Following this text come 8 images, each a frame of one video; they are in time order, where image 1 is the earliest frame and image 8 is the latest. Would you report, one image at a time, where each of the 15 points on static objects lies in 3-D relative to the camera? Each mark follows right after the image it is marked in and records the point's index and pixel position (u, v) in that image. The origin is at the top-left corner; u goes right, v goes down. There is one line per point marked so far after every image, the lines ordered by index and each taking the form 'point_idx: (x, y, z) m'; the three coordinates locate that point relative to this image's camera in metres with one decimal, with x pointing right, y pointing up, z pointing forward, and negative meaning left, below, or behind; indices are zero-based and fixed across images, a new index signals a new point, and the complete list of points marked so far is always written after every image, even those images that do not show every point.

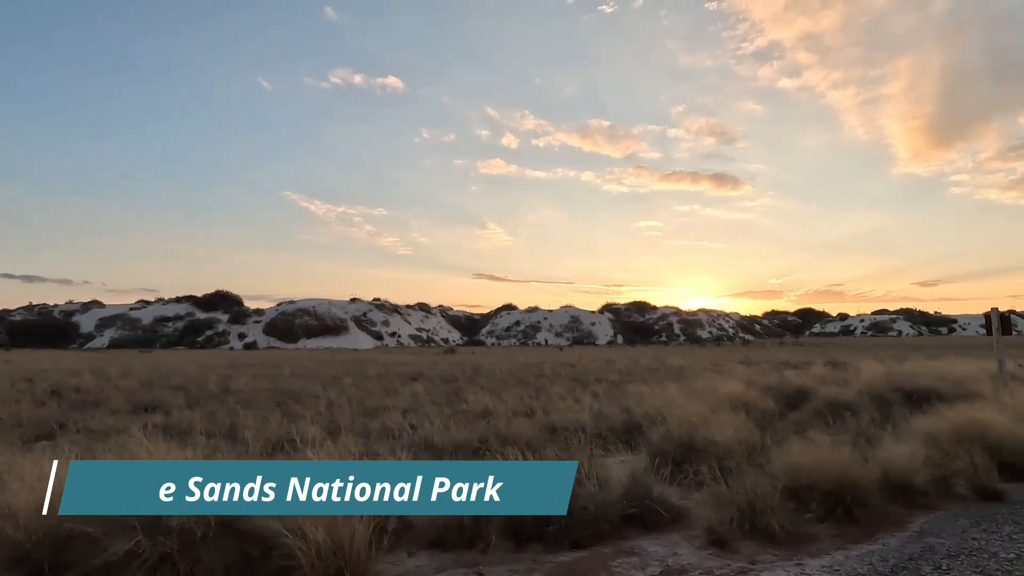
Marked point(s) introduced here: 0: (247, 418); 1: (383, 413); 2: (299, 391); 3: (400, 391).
0: (-6.9, -3.4, +13.5) m
1: (-3.3, -3.2, +13.2) m
2: (-7.9, -3.9, +19.7) m
3: (-4.0, -3.8, +19.3) m
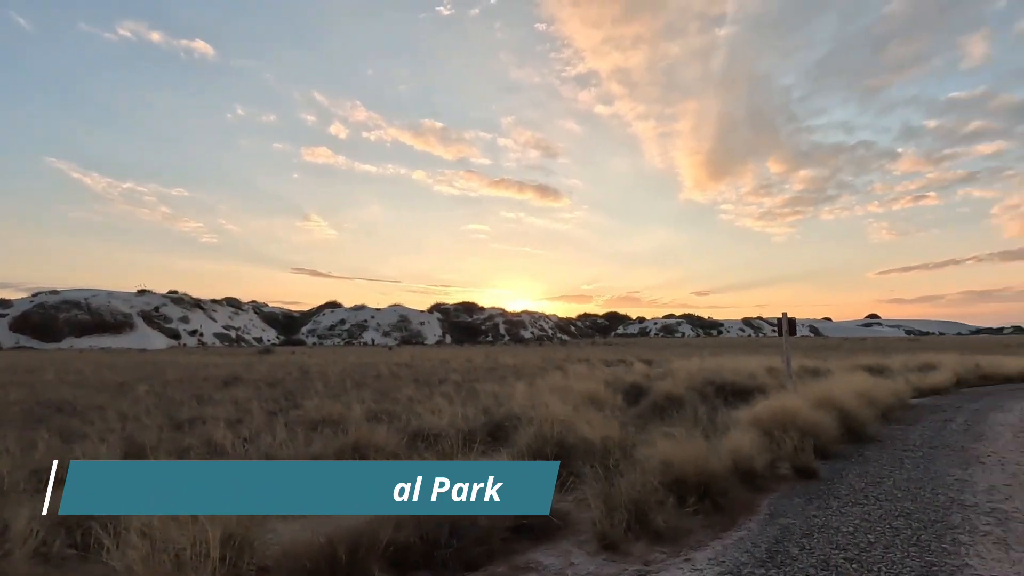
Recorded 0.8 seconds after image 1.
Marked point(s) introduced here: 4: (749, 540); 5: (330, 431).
0: (-10.0, -3.0, +10.0) m
1: (-6.4, -2.9, +10.8) m
2: (-12.8, -3.4, +15.6) m
3: (-9.1, -3.5, +16.5) m
4: (+2.9, -3.1, +6.6) m
5: (-3.6, -2.8, +10.4) m
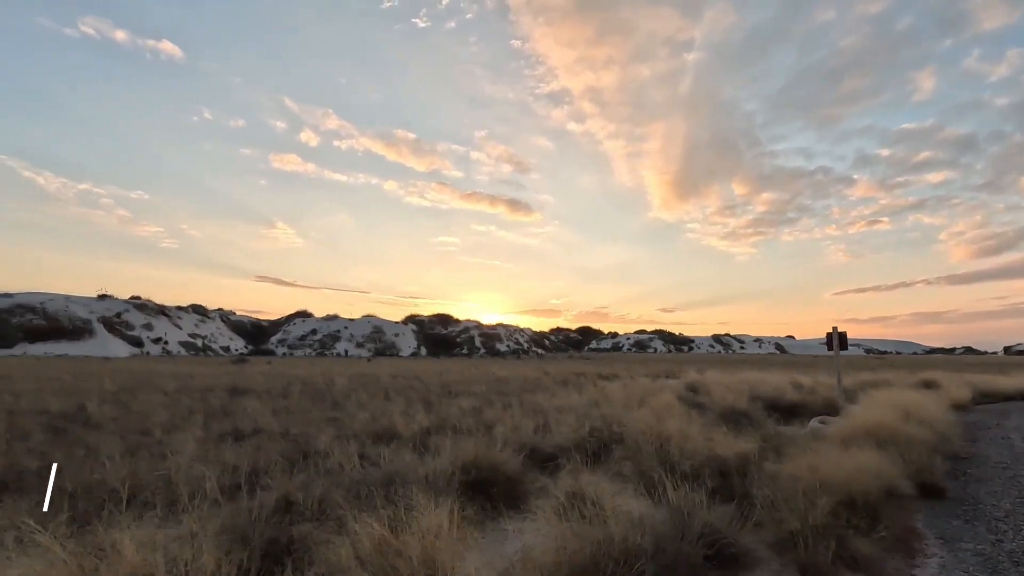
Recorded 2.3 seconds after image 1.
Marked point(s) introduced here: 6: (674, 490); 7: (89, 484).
0: (-8.1, -2.8, +8.7) m
1: (-4.6, -2.8, +9.7) m
2: (-11.3, -3.4, +14.1) m
3: (-7.6, -3.5, +15.2) m
4: (+5.0, -3.2, +6.0) m
5: (-1.7, -2.8, +9.4) m
6: (+2.0, -2.4, +6.7) m
7: (-5.6, -2.6, +7.2) m
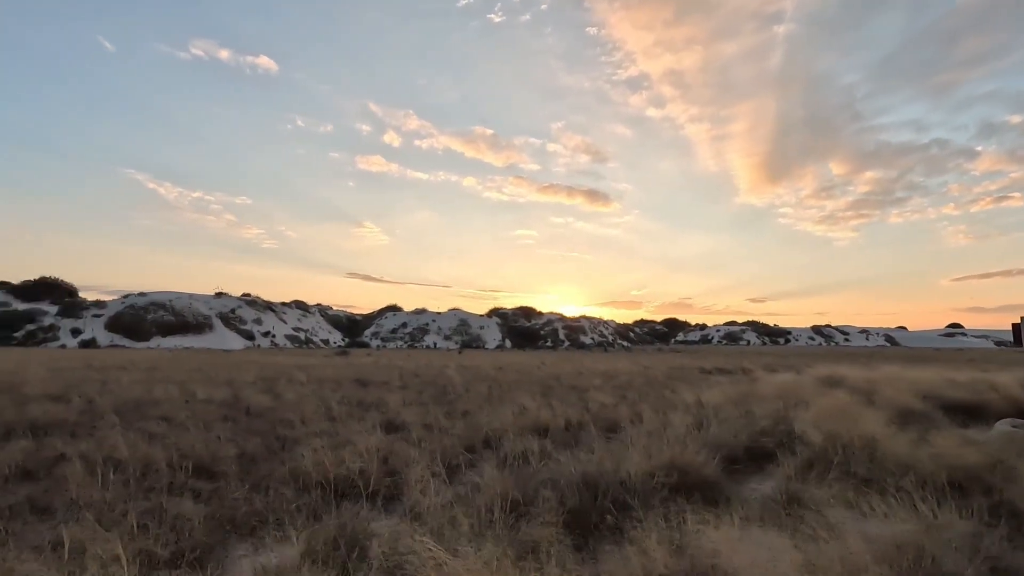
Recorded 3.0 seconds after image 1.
0: (-5.2, -2.8, +9.3) m
1: (-1.6, -2.7, +9.8) m
2: (-7.5, -3.3, +15.1) m
3: (-3.8, -3.3, +15.6) m
4: (+7.3, -2.9, +4.8) m
5: (+1.2, -2.7, +9.1) m
6: (+4.5, -2.3, +5.8) m
7: (-3.0, -2.5, +7.4) m
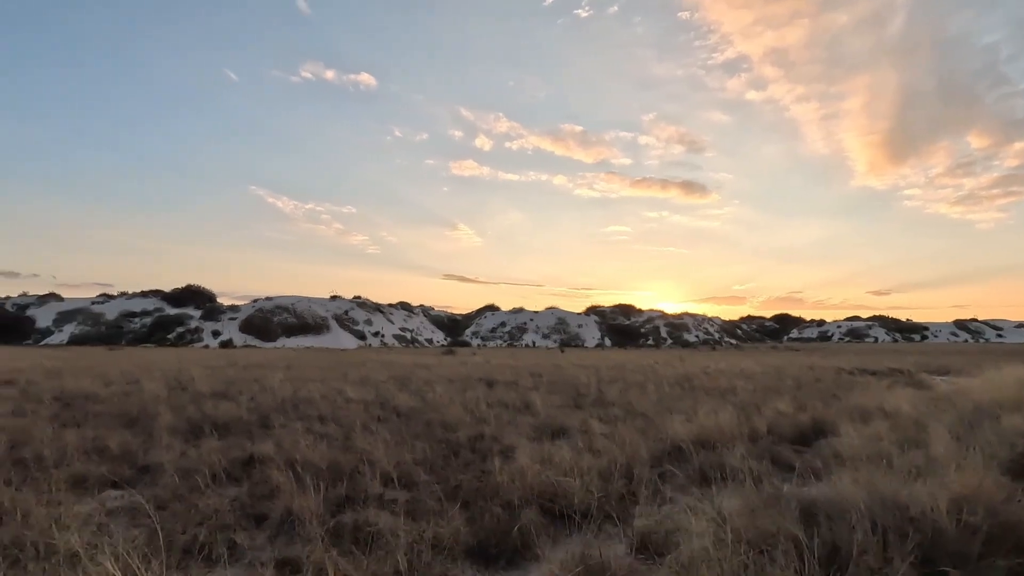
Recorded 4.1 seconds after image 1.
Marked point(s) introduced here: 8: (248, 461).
0: (-2.1, -2.8, +9.1) m
1: (+1.5, -2.6, +8.9) m
2: (-3.4, -3.3, +15.2) m
3: (+0.4, -3.3, +15.1) m
4: (+9.5, -2.7, +2.4) m
5: (+4.2, -2.5, +7.7) m
6: (+6.9, -2.1, +4.0) m
7: (-0.3, -2.5, +6.8) m
8: (-4.3, -2.8, +8.7) m
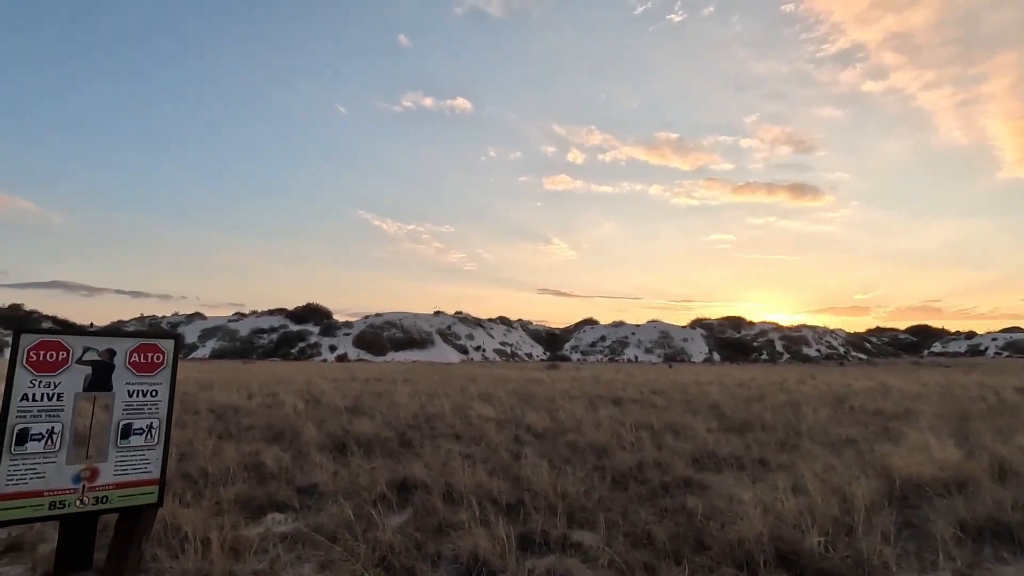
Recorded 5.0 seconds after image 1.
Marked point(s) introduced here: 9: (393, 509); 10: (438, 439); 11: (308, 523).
0: (+0.5, -2.9, +8.1) m
1: (+4.1, -2.7, +7.3) m
2: (+0.3, -3.6, +14.3) m
3: (+4.1, -3.5, +13.5) m
4: (+10.8, -2.4, -0.4) m
5: (+6.5, -2.5, +5.7) m
6: (+8.5, -1.9, +1.5) m
7: (+1.9, -2.5, +5.6) m
8: (-1.7, -3.0, +8.2) m
9: (-1.6, -2.9, +7.1) m
10: (-1.7, -3.4, +12.1) m
11: (-2.4, -2.8, +6.4) m
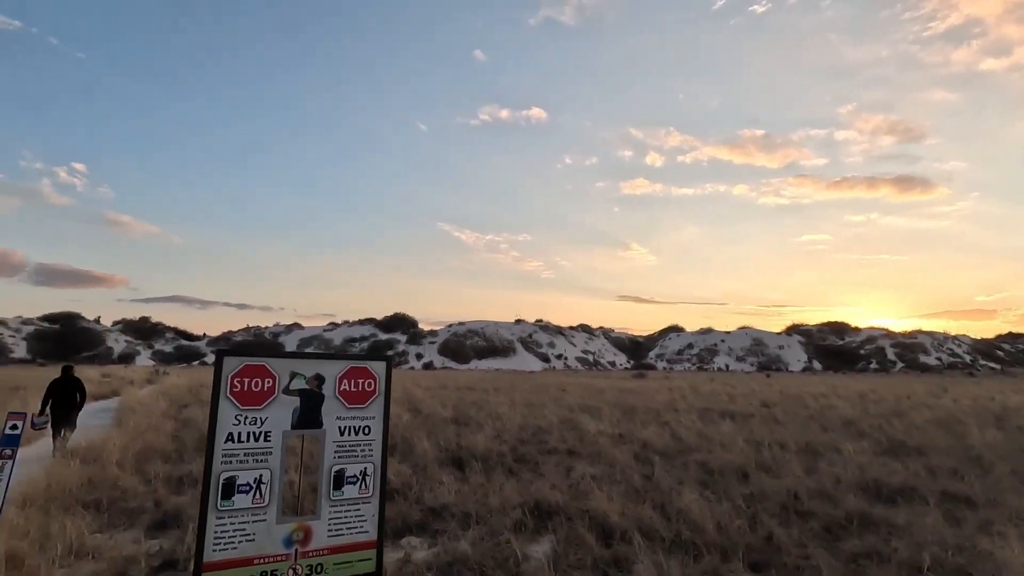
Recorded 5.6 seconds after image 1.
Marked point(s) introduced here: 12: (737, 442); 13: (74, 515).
0: (+2.5, -3.0, +7.2) m
1: (+5.9, -2.7, +5.9) m
2: (+3.2, -3.8, +13.3) m
3: (+6.8, -3.6, +12.0) m
4: (+11.4, -2.2, -2.8) m
5: (+8.0, -2.4, +3.9) m
6: (+9.4, -1.7, -0.4) m
7: (+3.5, -2.6, +4.5) m
8: (+0.3, -3.1, +7.5) m
9: (+0.3, -3.0, +6.5) m
10: (+0.9, -3.5, +11.4) m
11: (-0.7, -2.9, +5.9) m
12: (+5.5, -3.7, +12.9) m
13: (-5.6, -2.9, +6.9) m
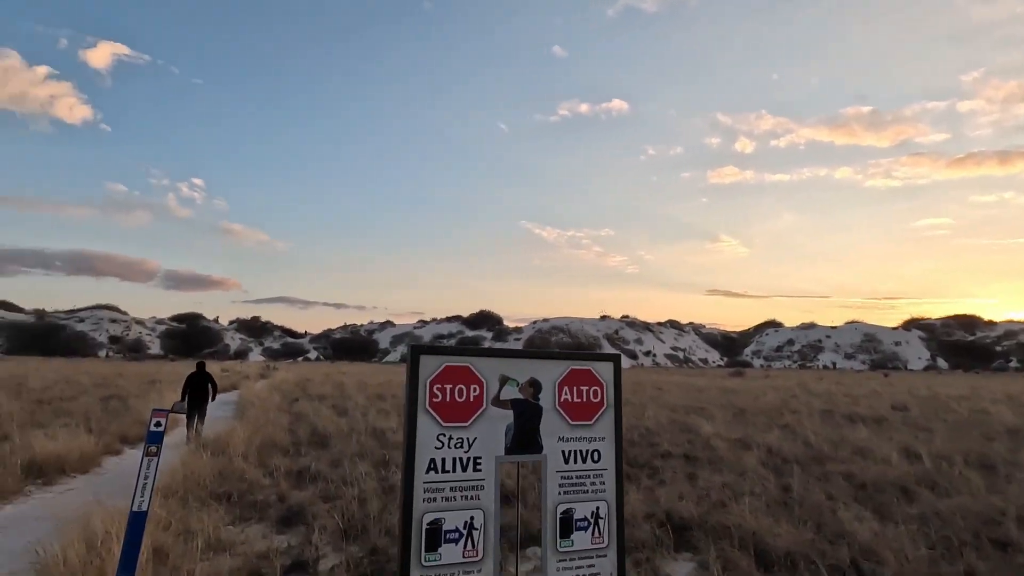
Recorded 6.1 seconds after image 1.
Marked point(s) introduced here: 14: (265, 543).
0: (+4.1, -2.8, +6.2) m
1: (+7.2, -2.5, +4.3) m
2: (+5.7, -3.5, +12.1) m
3: (+9.1, -3.3, +10.3) m
4: (+11.3, -1.9, -5.0) m
5: (+9.0, -2.2, +2.1) m
6: (+9.7, -1.5, -2.5) m
7: (+4.7, -2.4, +3.3) m
8: (+2.0, -3.0, +6.8) m
9: (+1.8, -2.9, +5.8) m
10: (+3.2, -3.4, +10.6) m
11: (+0.7, -2.8, +5.3) m
12: (+7.9, -3.4, +11.4) m
13: (-4.0, -2.9, +7.1) m
14: (-2.9, -3.0, +6.3) m
